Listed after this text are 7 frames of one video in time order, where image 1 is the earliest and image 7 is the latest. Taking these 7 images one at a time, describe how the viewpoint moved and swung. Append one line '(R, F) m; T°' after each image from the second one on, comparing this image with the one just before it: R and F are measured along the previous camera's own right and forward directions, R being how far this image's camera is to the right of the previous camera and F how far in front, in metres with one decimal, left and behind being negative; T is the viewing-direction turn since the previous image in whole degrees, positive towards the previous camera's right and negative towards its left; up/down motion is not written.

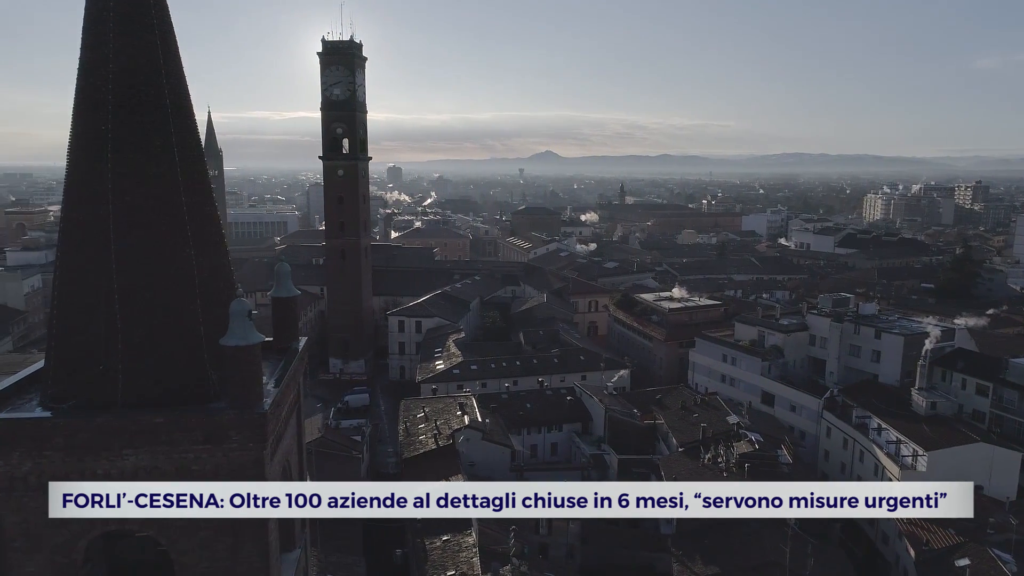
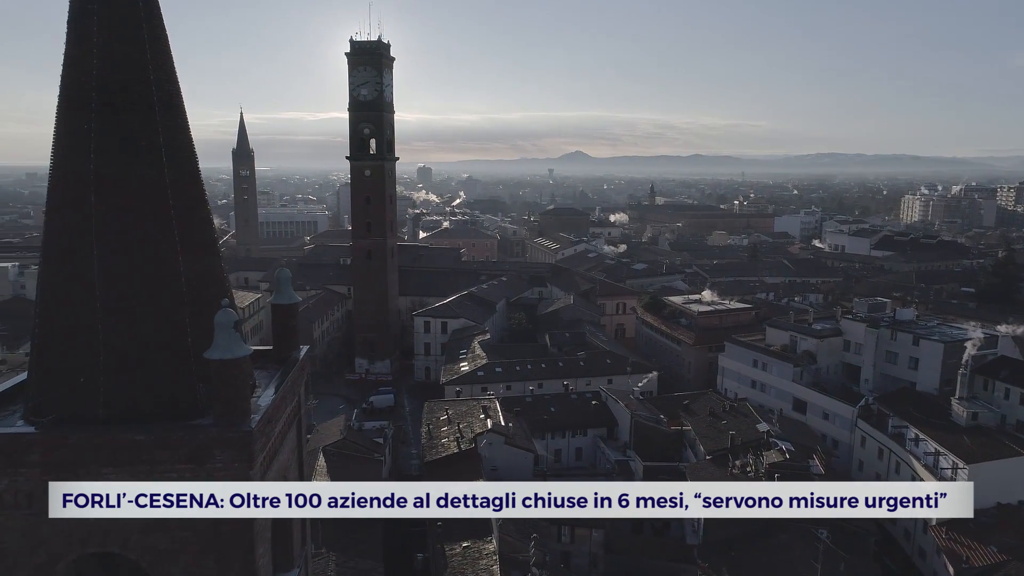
(+0.1, +0.3) m; -2°
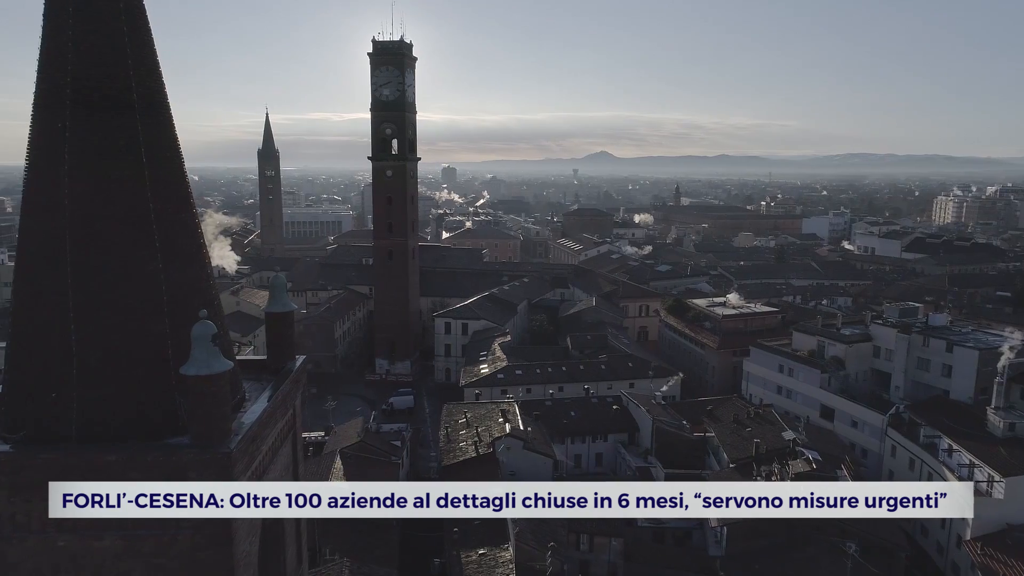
(+0.1, +0.3) m; -2°
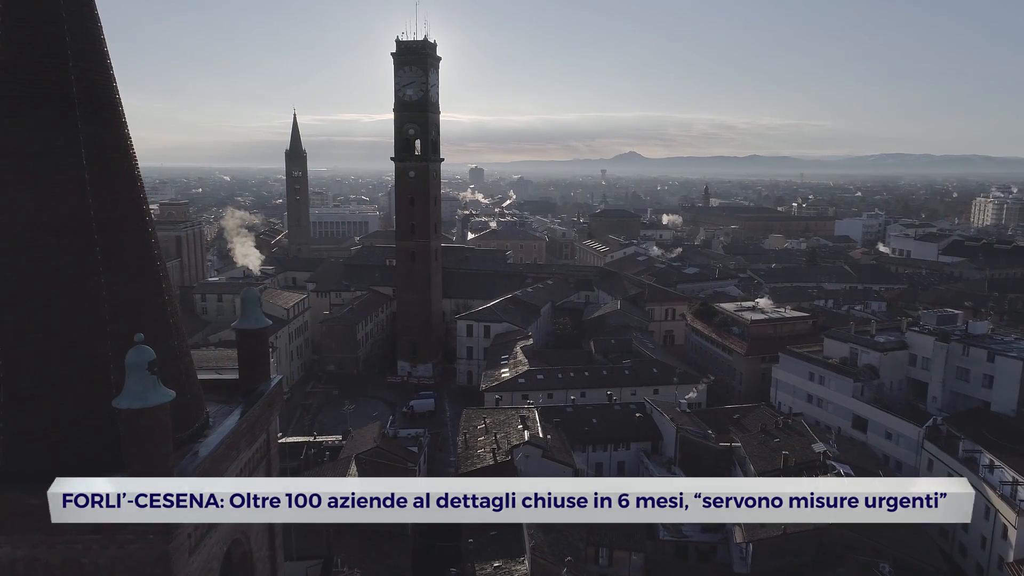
(+0.2, +0.4) m; -2°
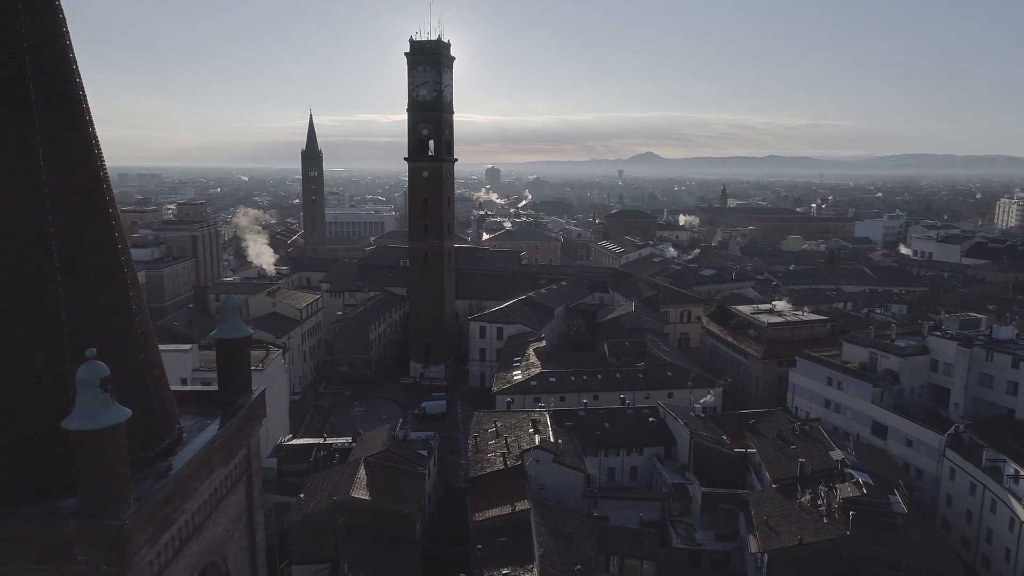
(+0.1, +0.2) m; -1°
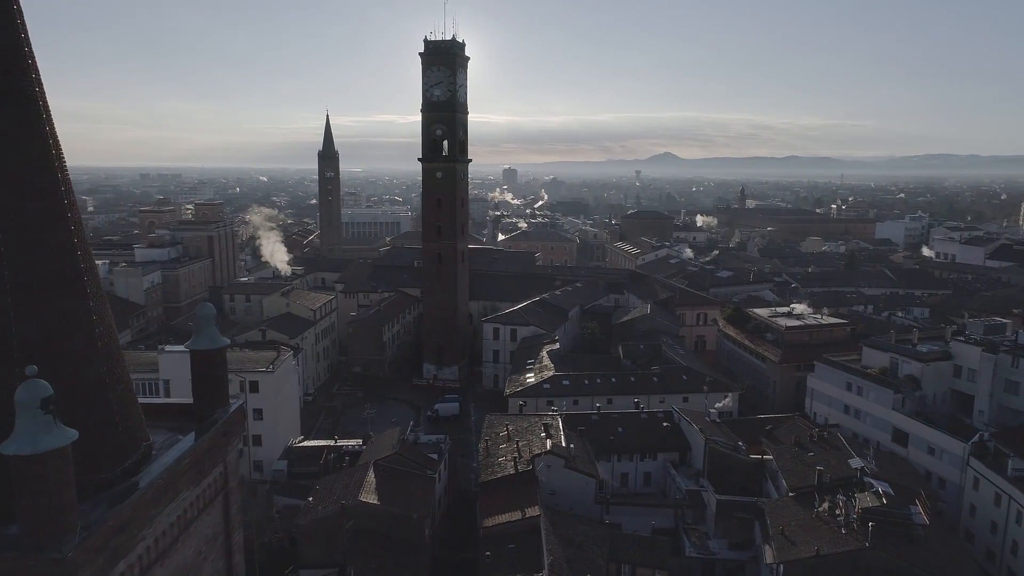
(+0.1, +0.2) m; -1°
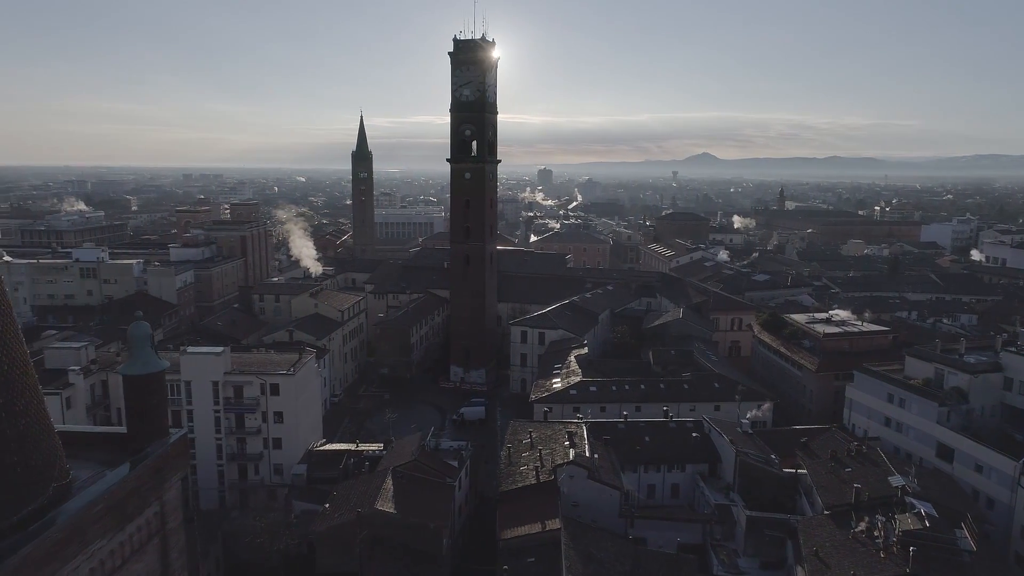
(+0.3, +0.5) m; -3°
